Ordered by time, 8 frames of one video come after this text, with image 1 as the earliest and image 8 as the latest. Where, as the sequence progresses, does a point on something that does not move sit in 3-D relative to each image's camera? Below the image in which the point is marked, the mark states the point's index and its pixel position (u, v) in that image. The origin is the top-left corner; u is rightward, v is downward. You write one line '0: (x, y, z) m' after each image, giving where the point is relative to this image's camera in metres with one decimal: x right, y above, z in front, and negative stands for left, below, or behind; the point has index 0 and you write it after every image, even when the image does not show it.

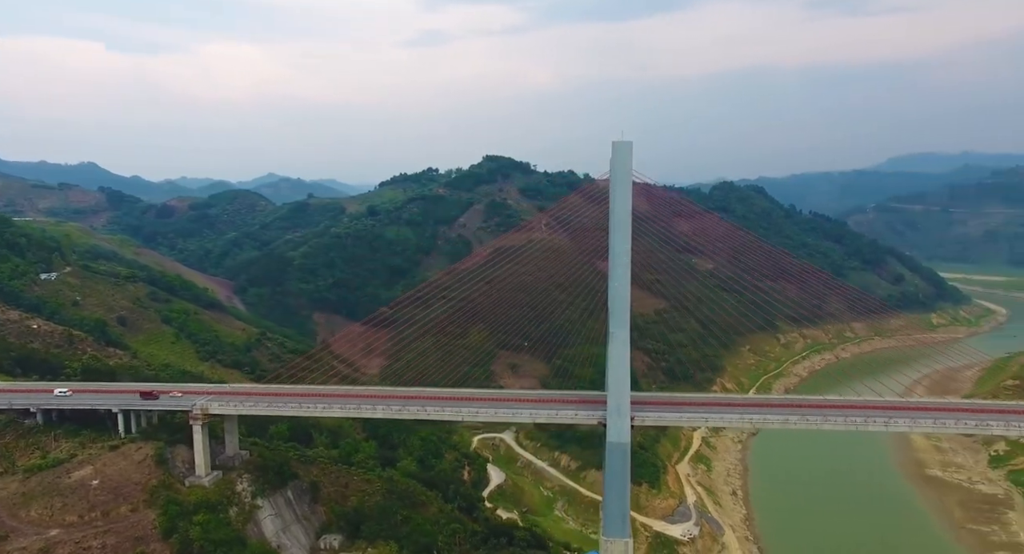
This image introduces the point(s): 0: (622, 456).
0: (+2.7, -4.3, +19.3) m
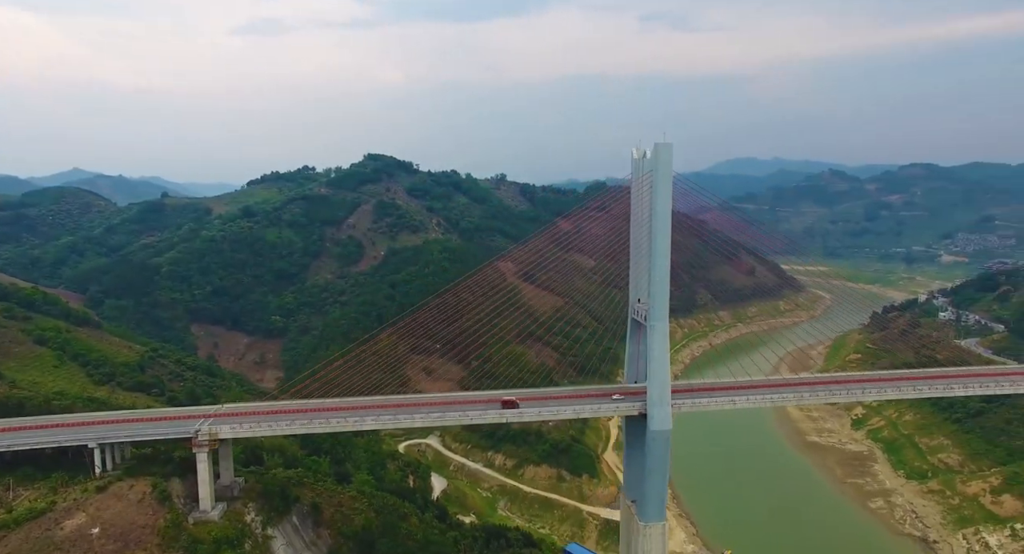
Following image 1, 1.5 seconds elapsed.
0: (+4.1, -4.5, +21.0) m
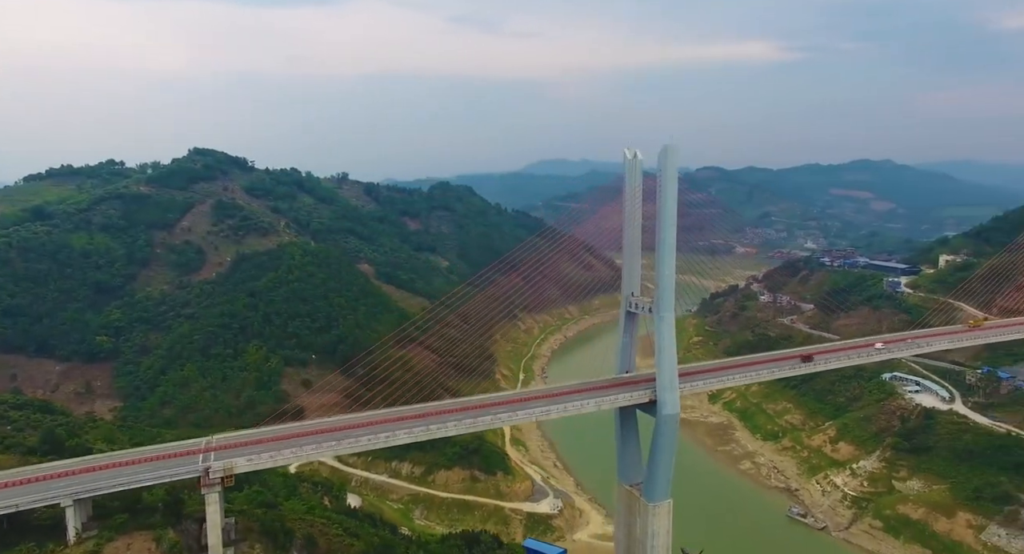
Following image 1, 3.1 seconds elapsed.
0: (+4.7, -4.1, +21.8) m
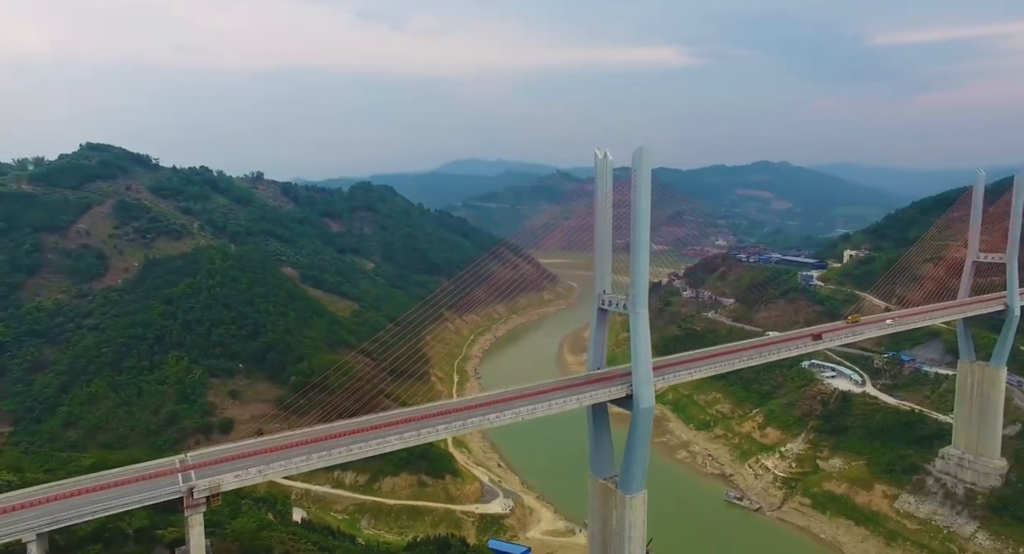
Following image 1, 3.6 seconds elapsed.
0: (+4.1, -4.1, +22.4) m
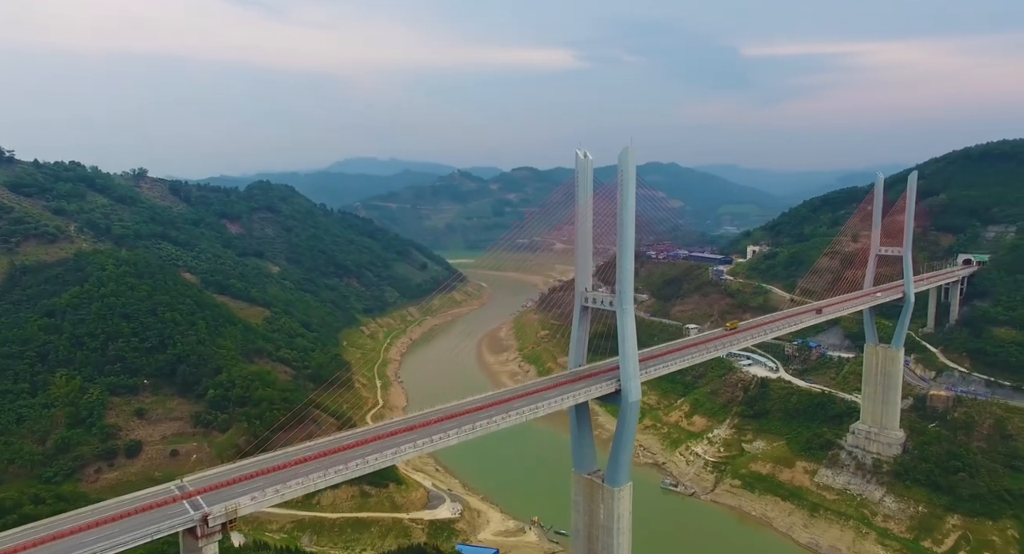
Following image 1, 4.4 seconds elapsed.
0: (+3.7, -4.0, +22.9) m
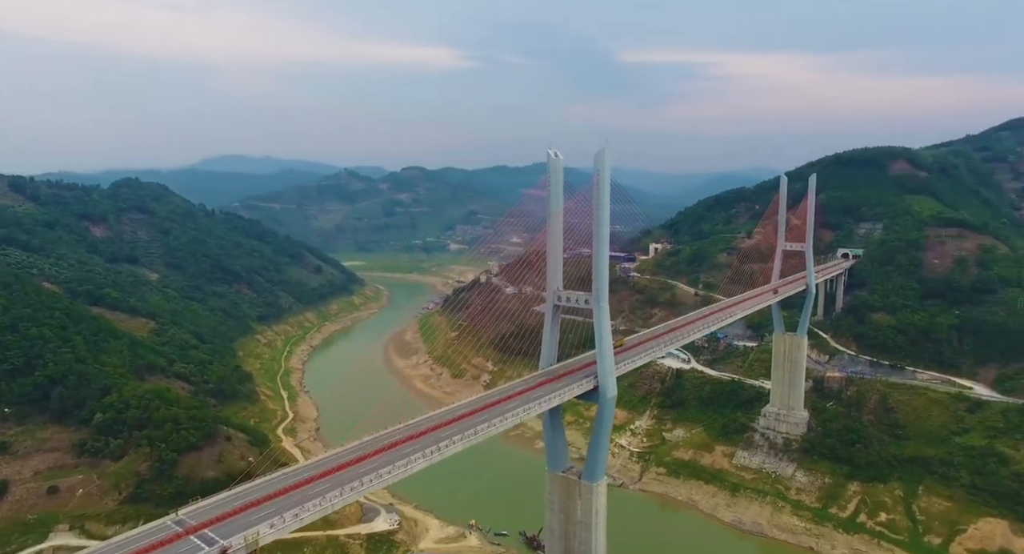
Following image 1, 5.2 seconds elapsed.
0: (+3.0, -4.0, +23.5) m
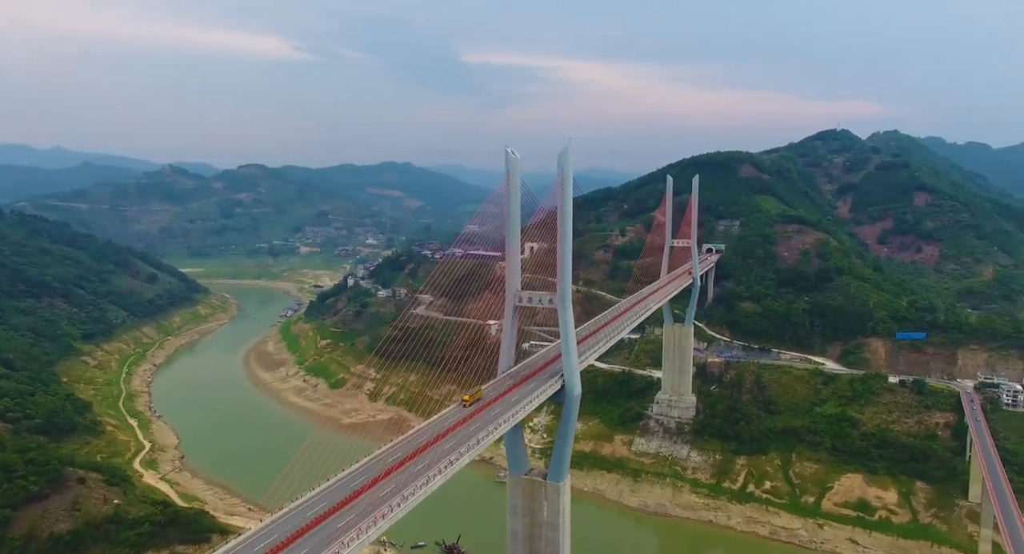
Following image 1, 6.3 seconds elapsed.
0: (+1.9, -3.9, +23.5) m
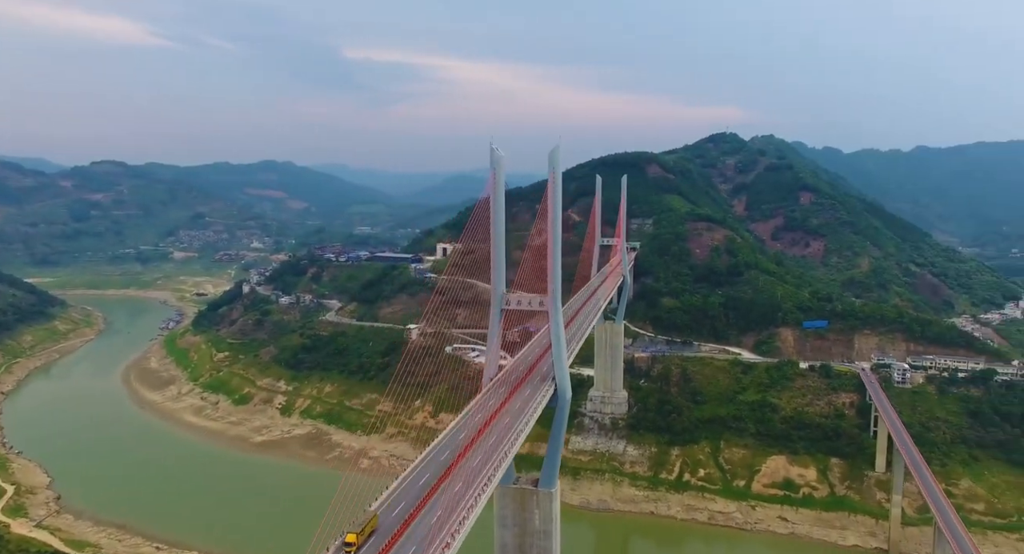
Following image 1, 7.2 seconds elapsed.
0: (+1.7, -3.7, +22.4) m
